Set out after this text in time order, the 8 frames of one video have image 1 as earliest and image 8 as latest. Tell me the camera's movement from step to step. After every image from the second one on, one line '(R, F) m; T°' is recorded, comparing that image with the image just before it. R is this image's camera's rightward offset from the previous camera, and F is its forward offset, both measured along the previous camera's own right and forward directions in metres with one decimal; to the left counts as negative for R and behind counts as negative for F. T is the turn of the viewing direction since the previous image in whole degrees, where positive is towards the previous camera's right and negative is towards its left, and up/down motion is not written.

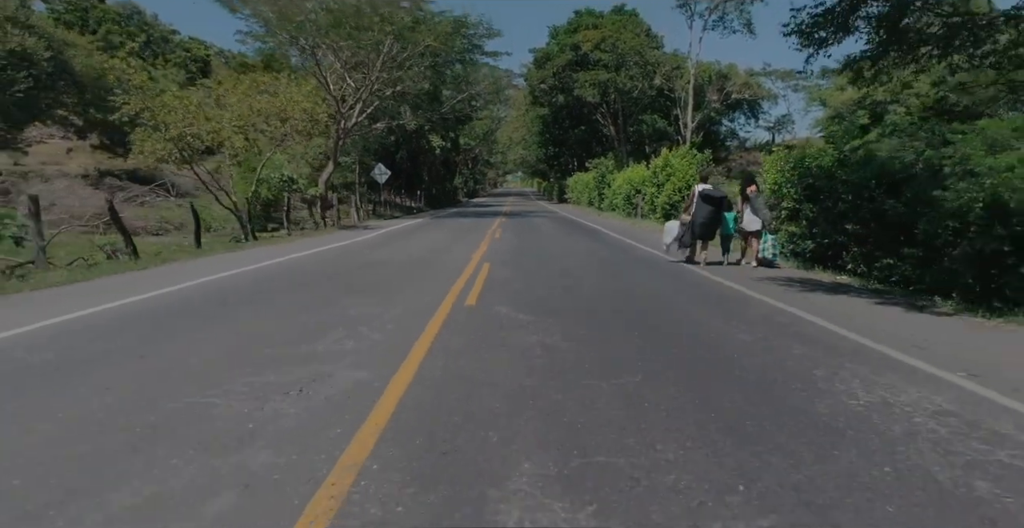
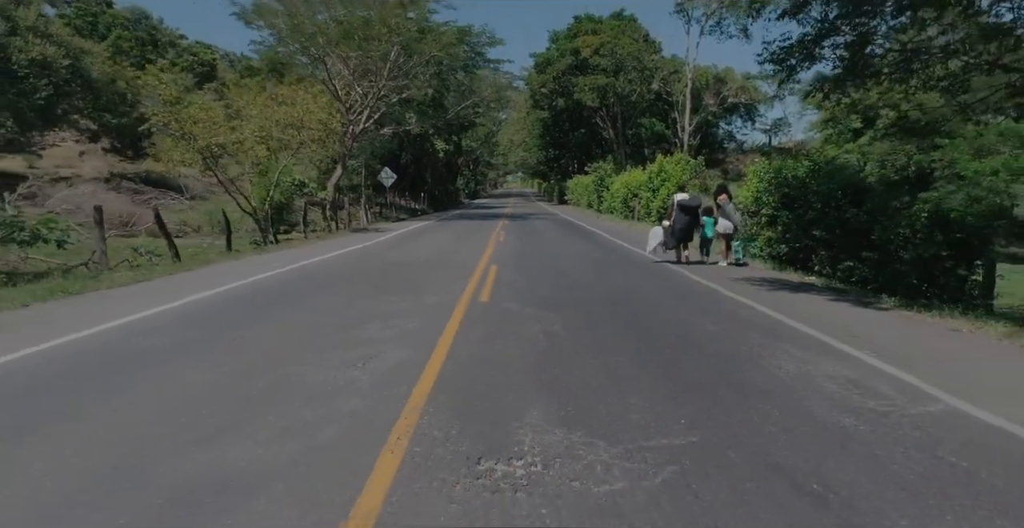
(-0.1, -1.2) m; 0°
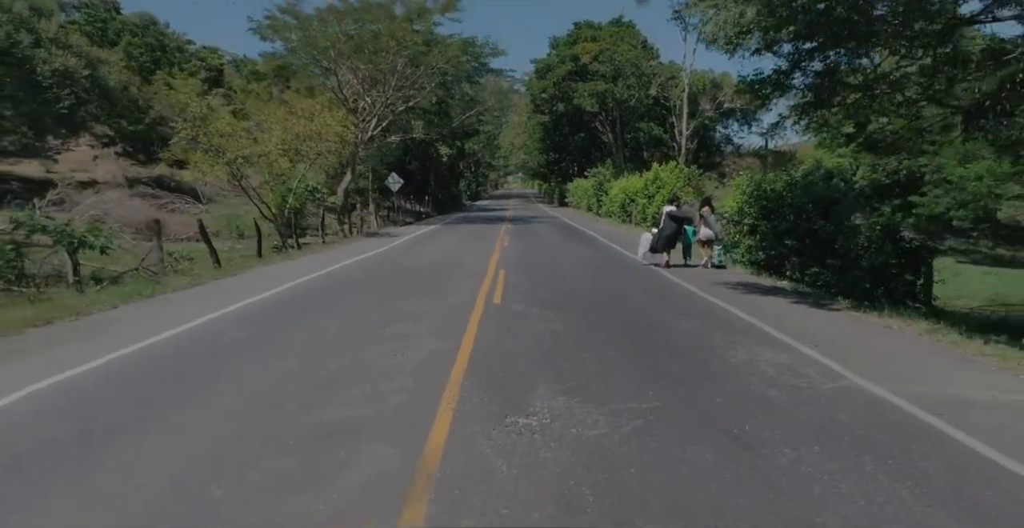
(-0.1, -1.4) m; 0°
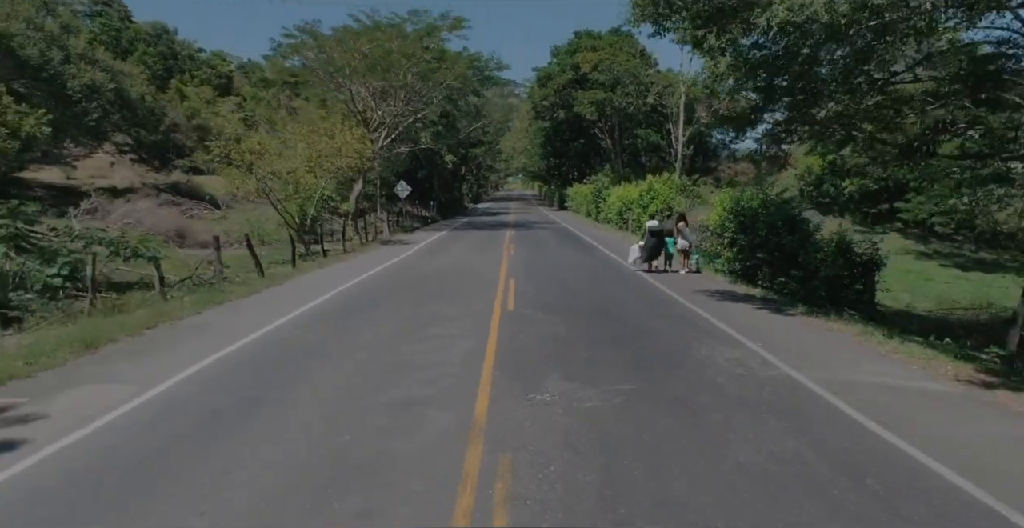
(-0.2, -1.8) m; 0°
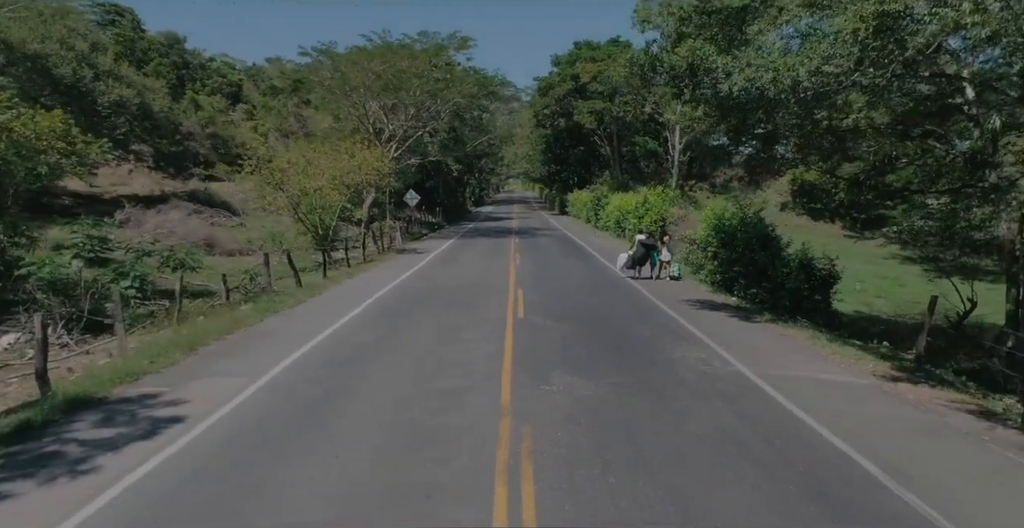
(-0.2, -2.0) m; 0°
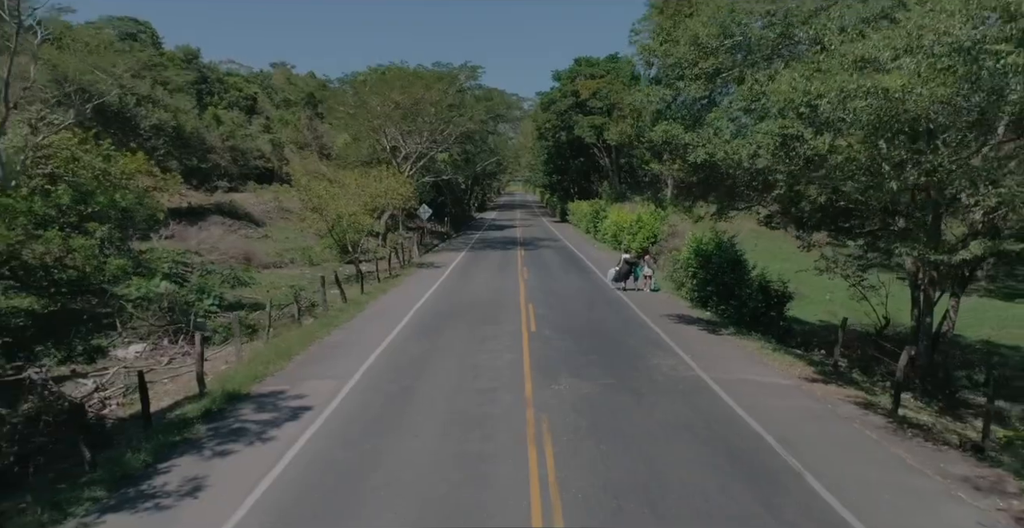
(-0.4, -3.3) m; 0°
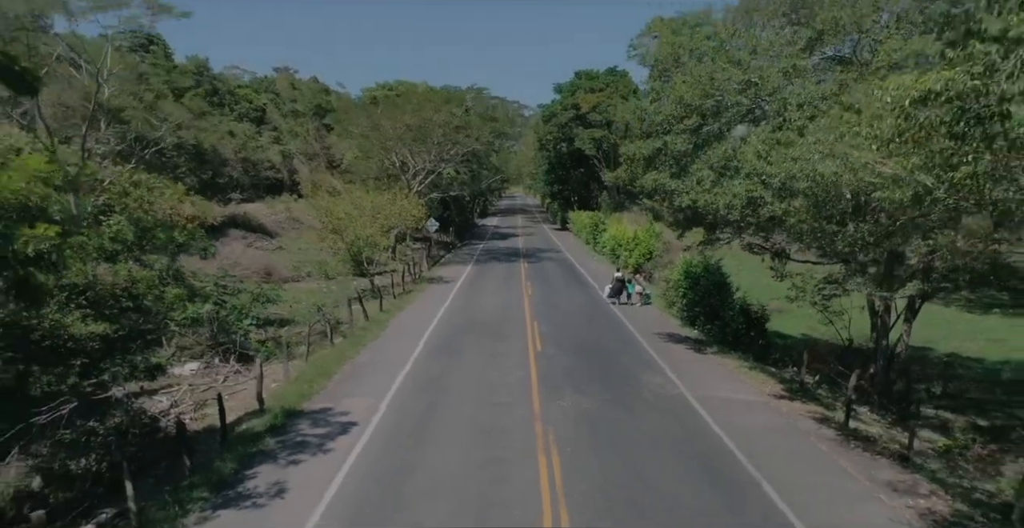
(-0.2, -2.1) m; 0°
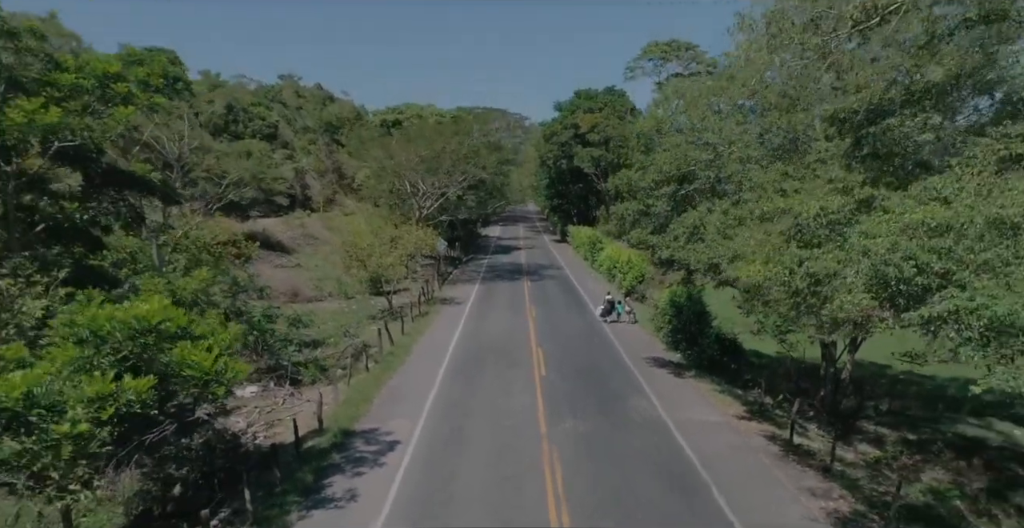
(-0.3, -3.2) m; 0°
